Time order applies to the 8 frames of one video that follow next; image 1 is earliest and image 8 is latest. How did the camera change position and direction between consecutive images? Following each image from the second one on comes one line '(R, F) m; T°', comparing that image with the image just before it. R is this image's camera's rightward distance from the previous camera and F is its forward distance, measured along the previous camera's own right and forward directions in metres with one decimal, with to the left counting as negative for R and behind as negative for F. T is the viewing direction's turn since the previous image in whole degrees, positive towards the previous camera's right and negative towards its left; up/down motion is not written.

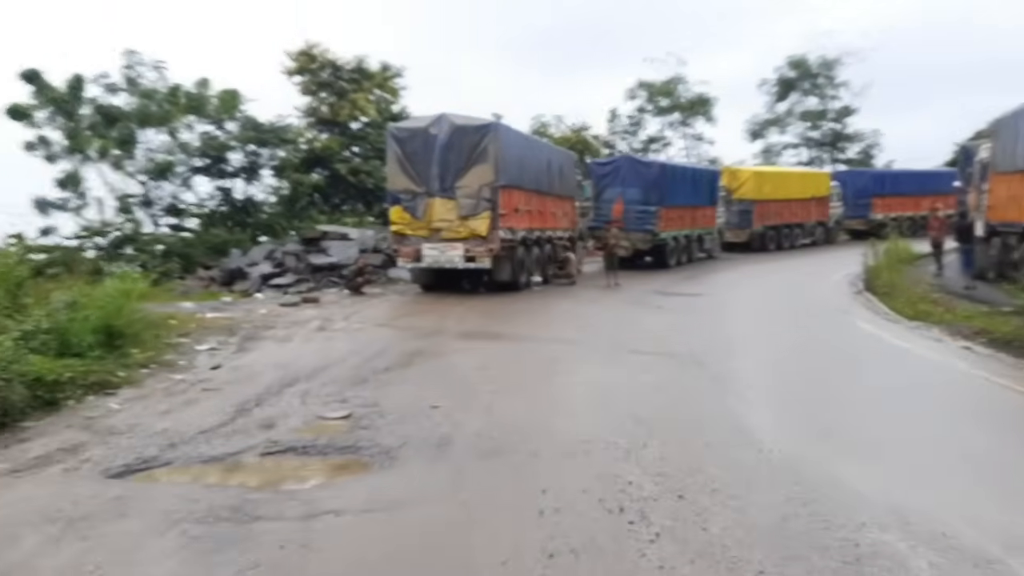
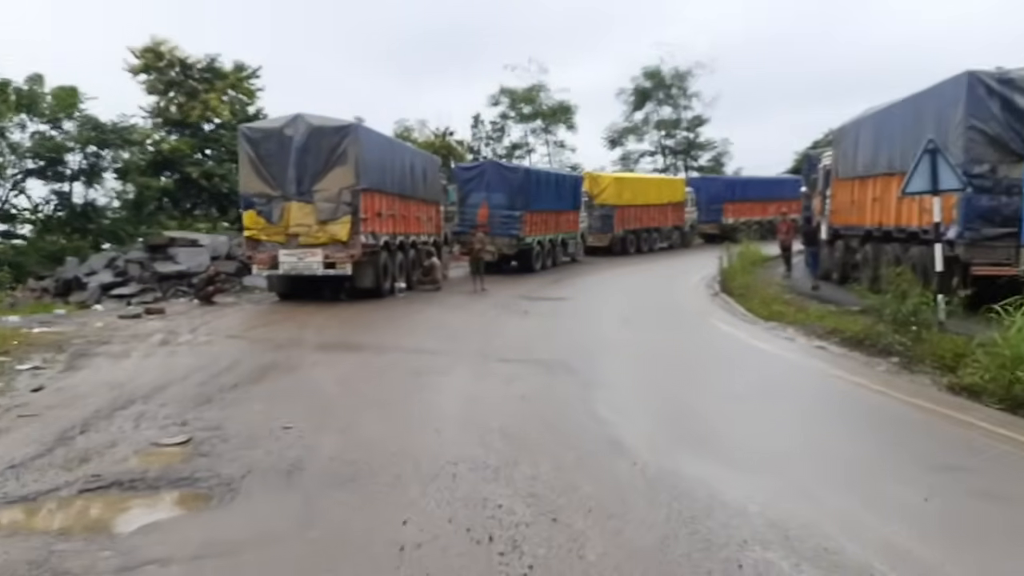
(+0.1, +0.5) m; +9°
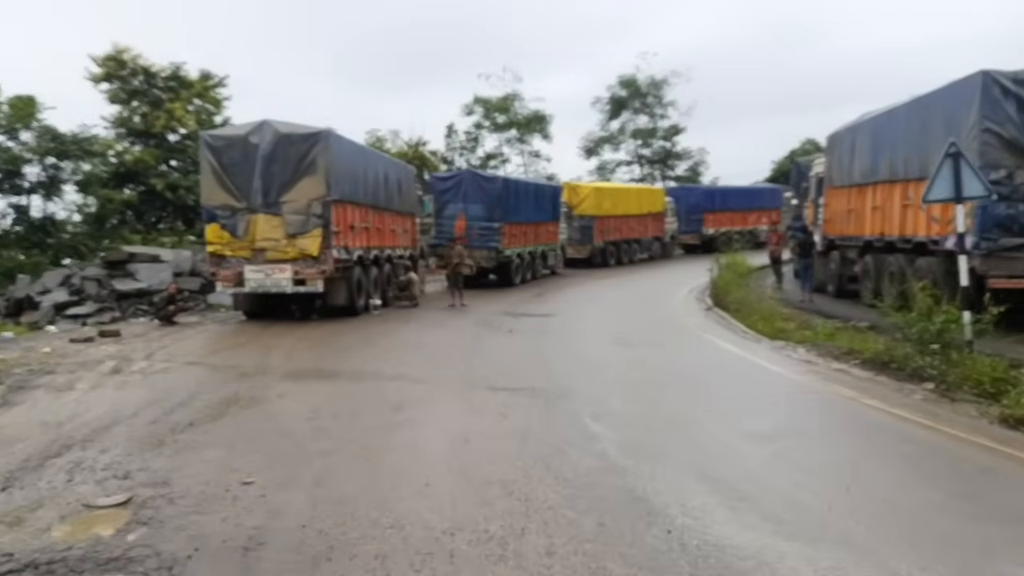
(-0.2, +1.1) m; +2°
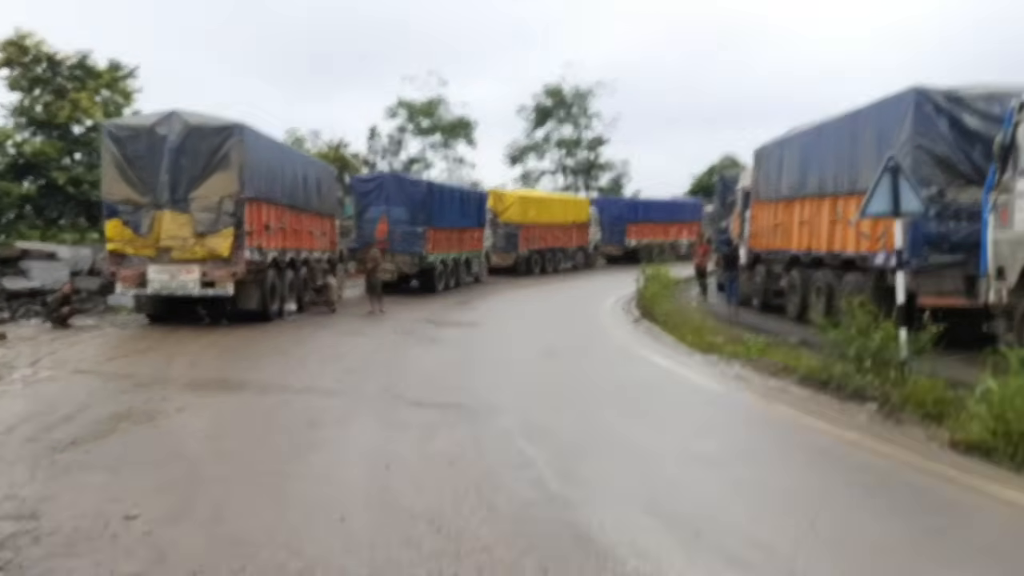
(-0.1, +0.7) m; +5°
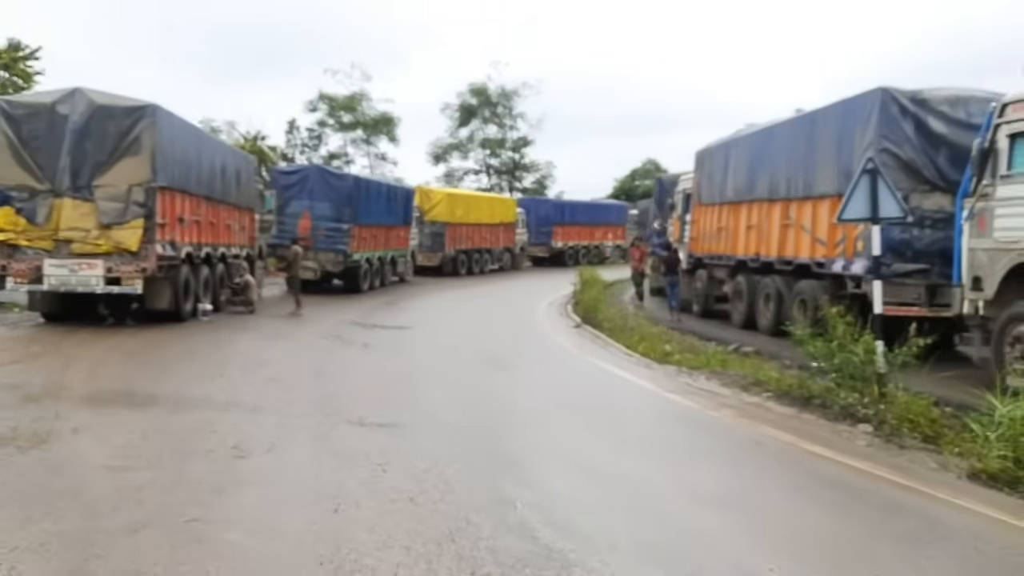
(-0.4, +1.0) m; +5°
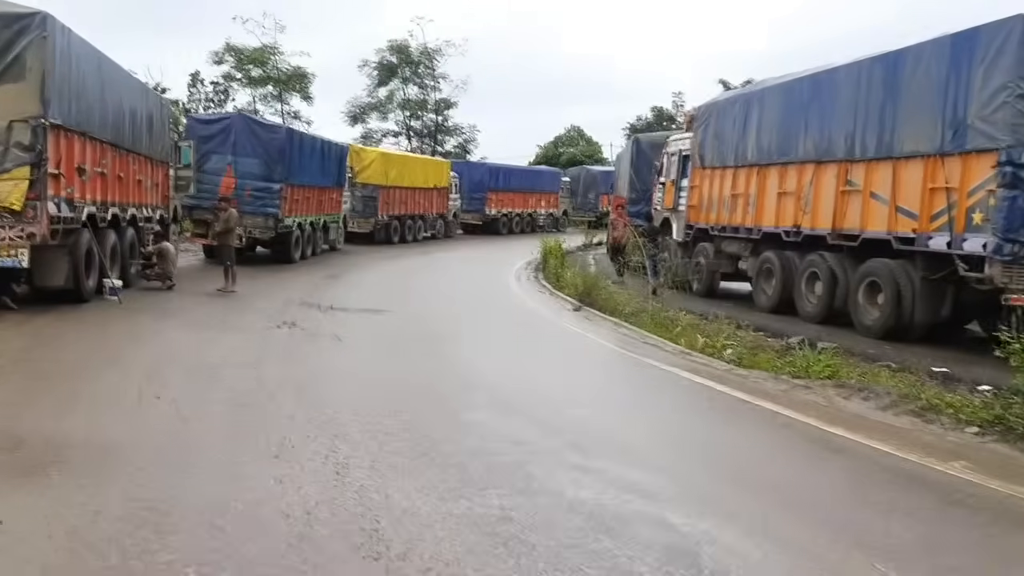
(-1.4, +3.2) m; +6°
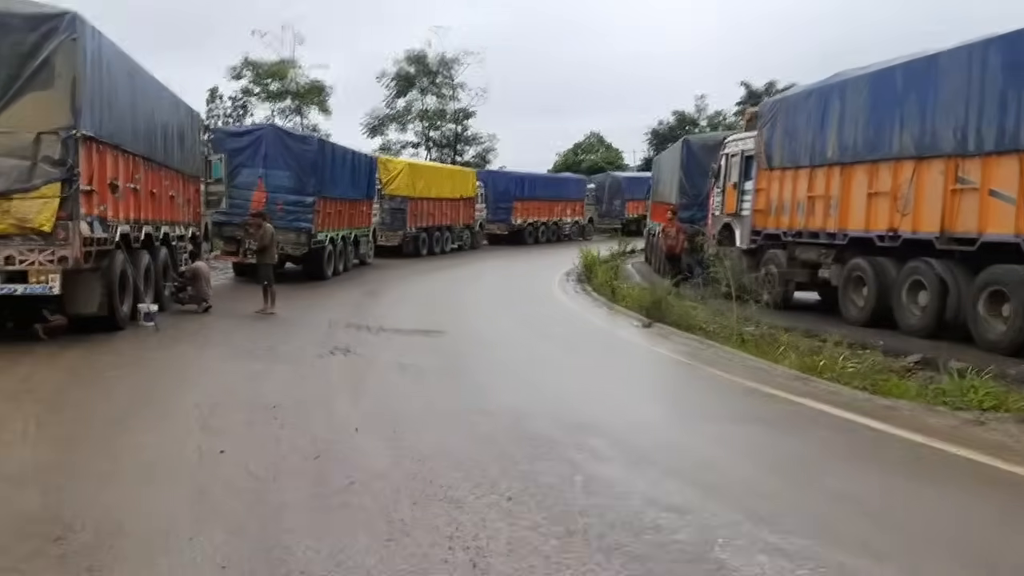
(-0.8, +1.2) m; -1°
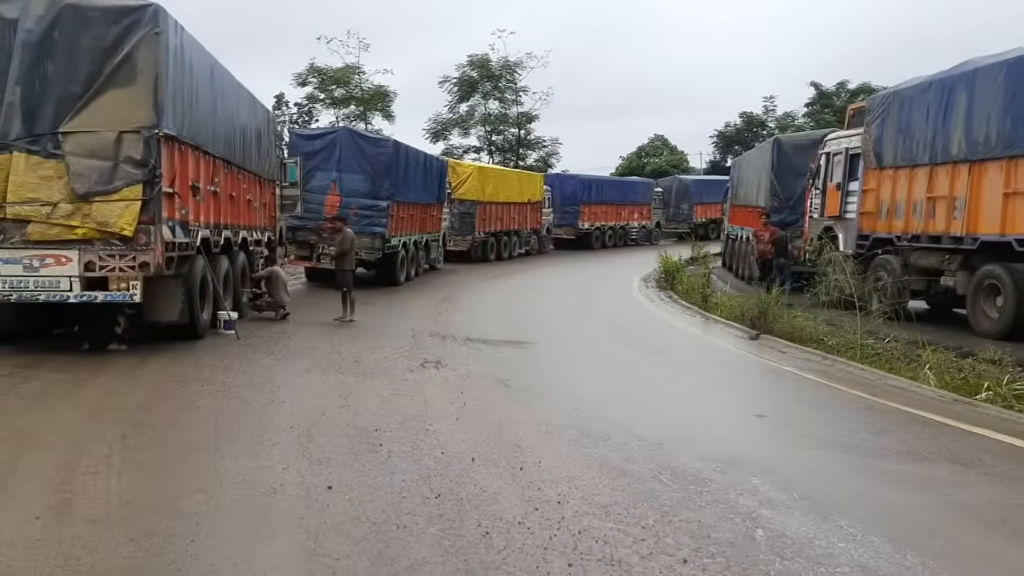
(-0.6, +0.9) m; -4°
